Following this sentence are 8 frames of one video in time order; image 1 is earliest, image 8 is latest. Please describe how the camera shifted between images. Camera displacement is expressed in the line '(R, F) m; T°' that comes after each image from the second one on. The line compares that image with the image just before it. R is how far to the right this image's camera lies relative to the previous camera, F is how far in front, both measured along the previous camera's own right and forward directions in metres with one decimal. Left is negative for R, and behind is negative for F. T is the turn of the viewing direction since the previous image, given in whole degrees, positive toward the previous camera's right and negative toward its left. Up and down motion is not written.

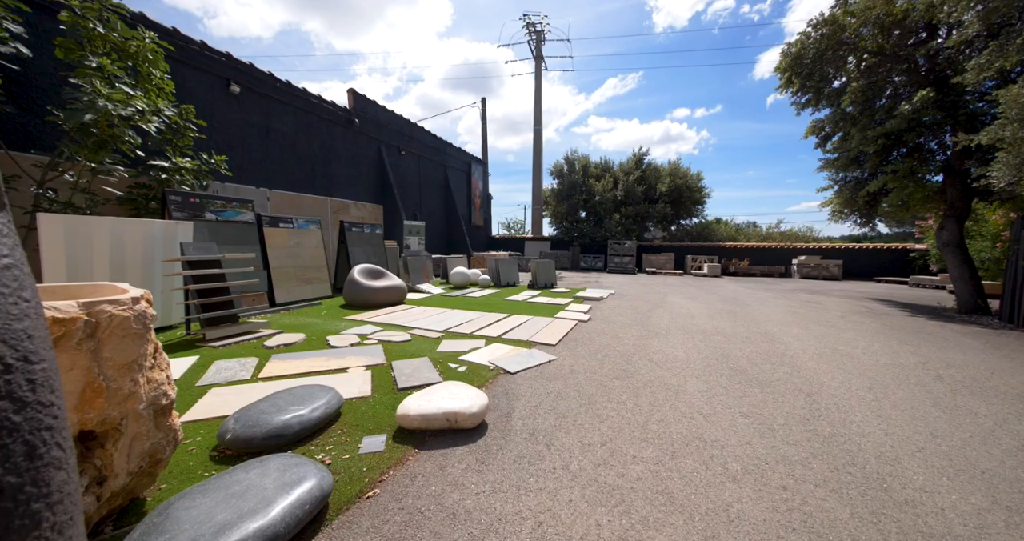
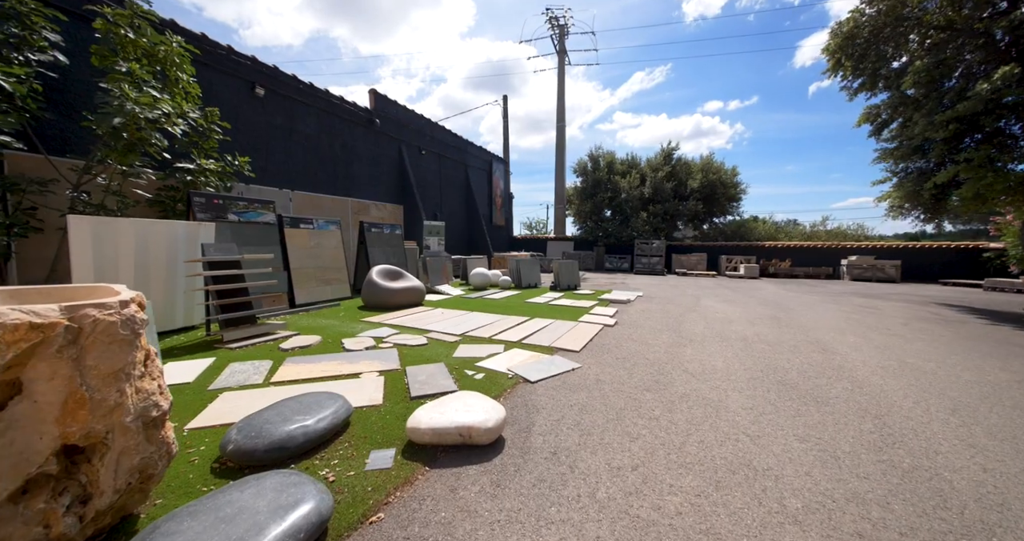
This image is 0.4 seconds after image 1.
(0.0, +0.2) m; -3°
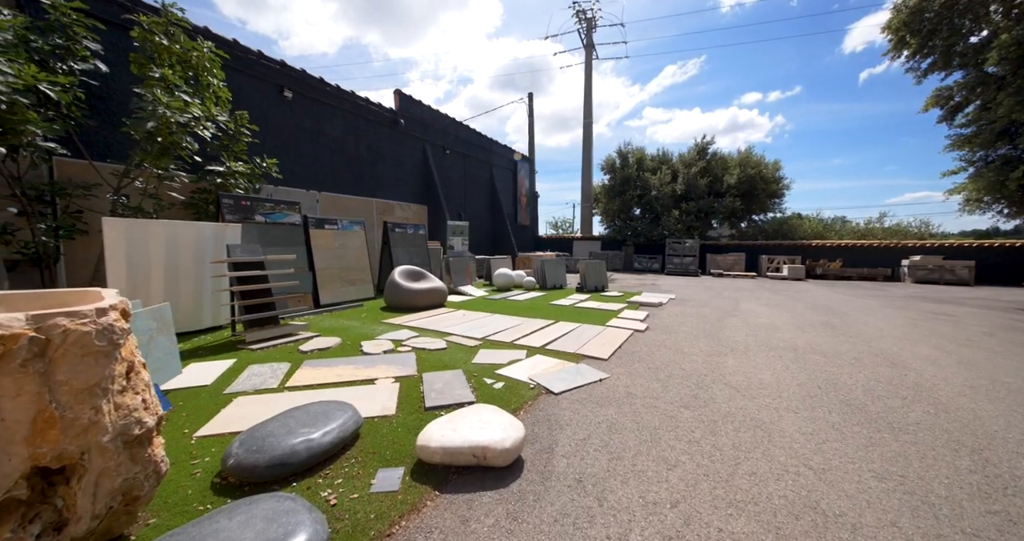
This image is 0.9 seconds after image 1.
(0.0, +0.2) m; -4°
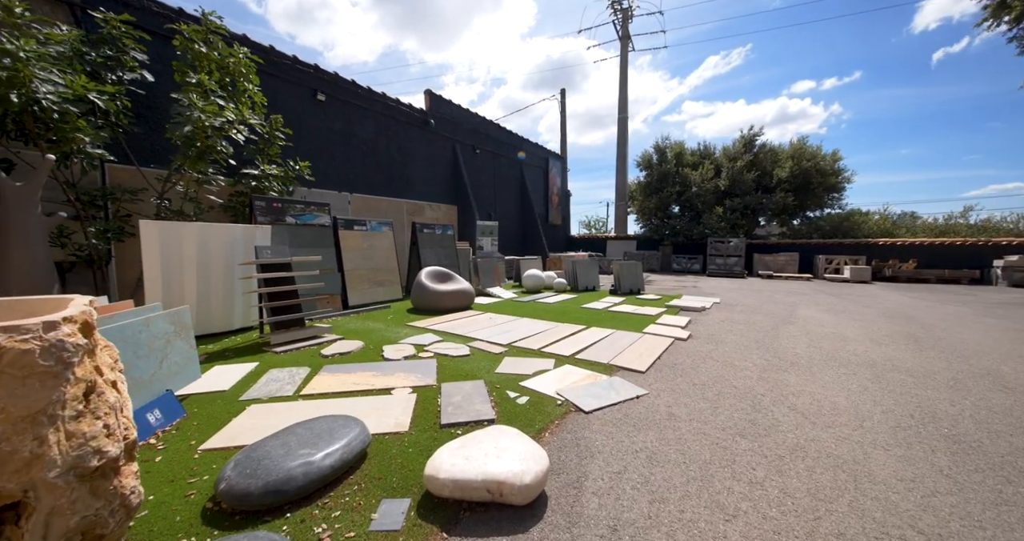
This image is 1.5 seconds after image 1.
(0.0, +0.3) m; -5°
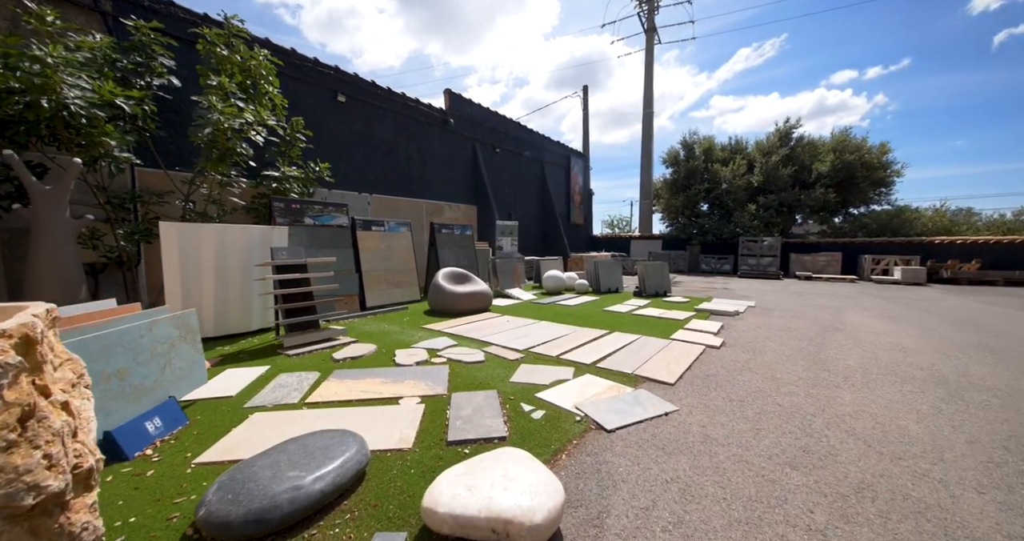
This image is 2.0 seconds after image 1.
(0.0, +0.2) m; -3°
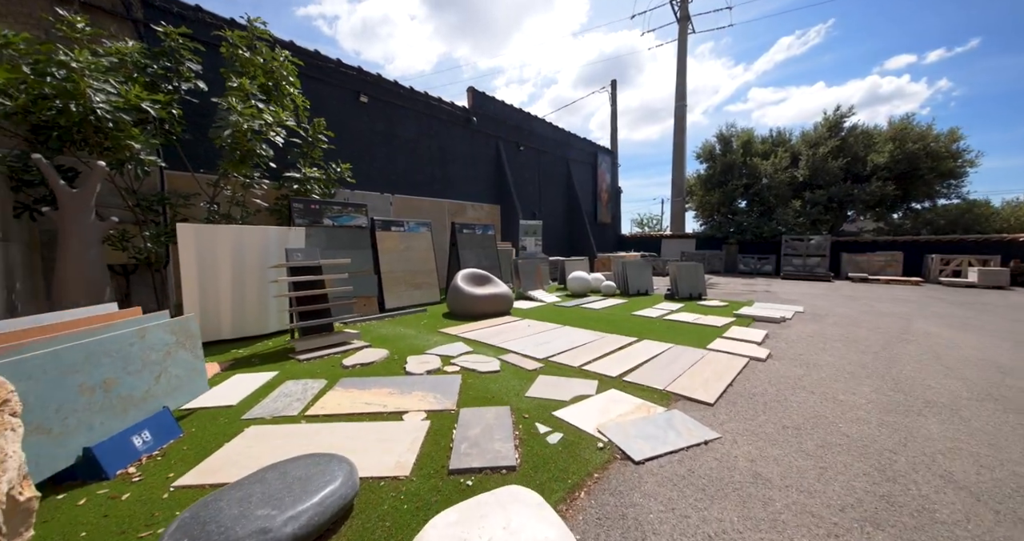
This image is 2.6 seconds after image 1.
(+0.1, +0.3) m; -4°
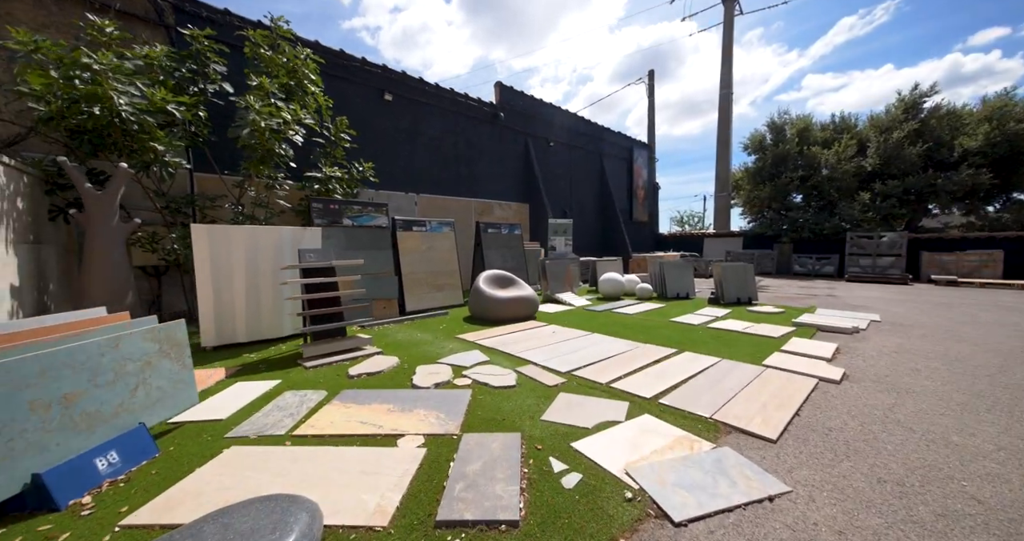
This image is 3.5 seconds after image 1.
(+0.1, +0.4) m; -5°
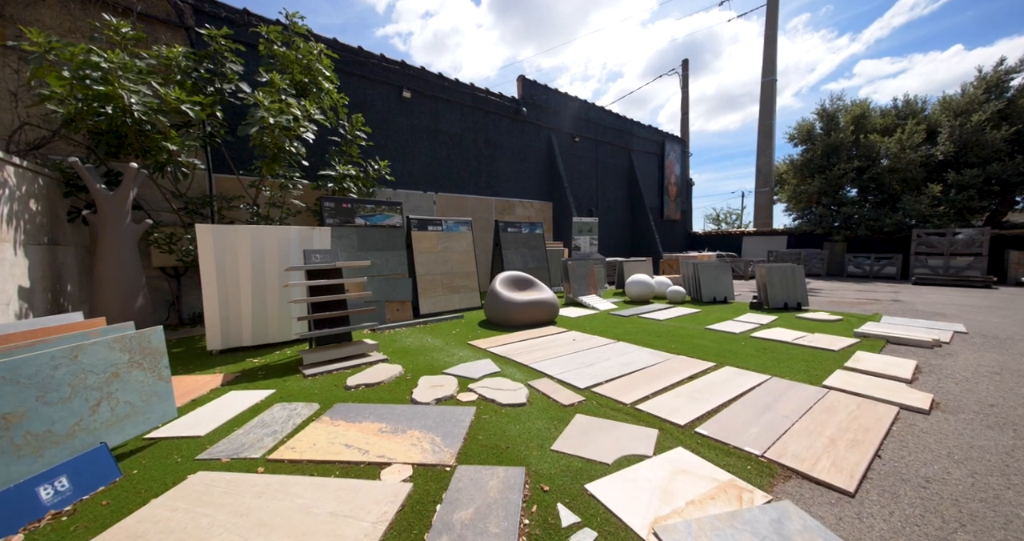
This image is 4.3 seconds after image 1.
(+0.1, +0.4) m; -4°
